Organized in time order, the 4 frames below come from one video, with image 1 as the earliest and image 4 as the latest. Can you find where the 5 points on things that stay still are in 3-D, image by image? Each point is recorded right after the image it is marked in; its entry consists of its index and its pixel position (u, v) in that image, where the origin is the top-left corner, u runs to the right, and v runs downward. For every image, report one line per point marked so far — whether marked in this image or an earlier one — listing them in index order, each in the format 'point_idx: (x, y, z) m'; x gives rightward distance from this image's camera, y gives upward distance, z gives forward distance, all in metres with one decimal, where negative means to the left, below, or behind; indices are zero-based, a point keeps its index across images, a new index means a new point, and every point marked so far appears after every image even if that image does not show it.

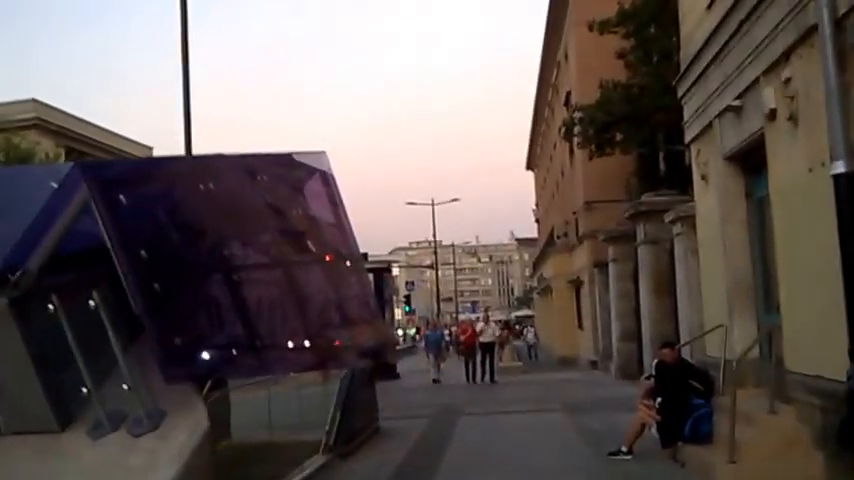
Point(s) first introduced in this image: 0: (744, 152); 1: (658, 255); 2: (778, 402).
0: (+3.4, +0.9, +12.1) m
1: (+3.9, -0.3, +19.2) m
2: (+3.3, -1.5, +10.6) m
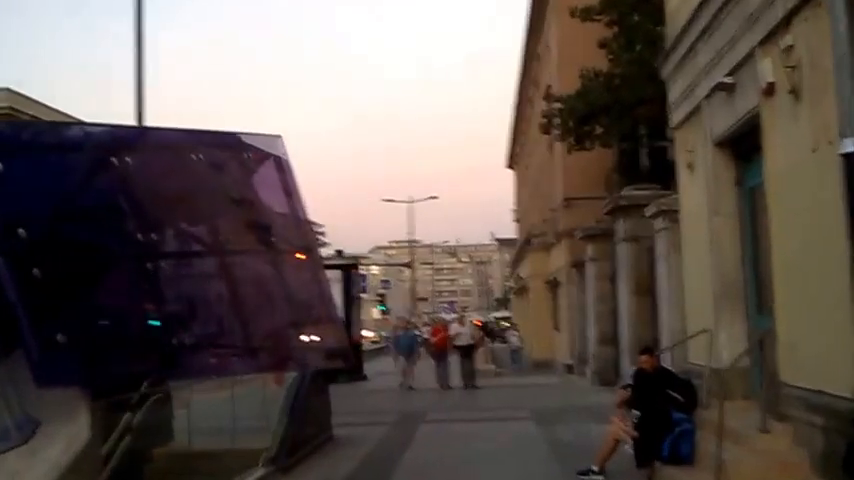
0: (+3.0, +1.0, +10.8) m
1: (+3.4, -0.2, +17.9) m
2: (+2.8, -1.5, +9.3) m
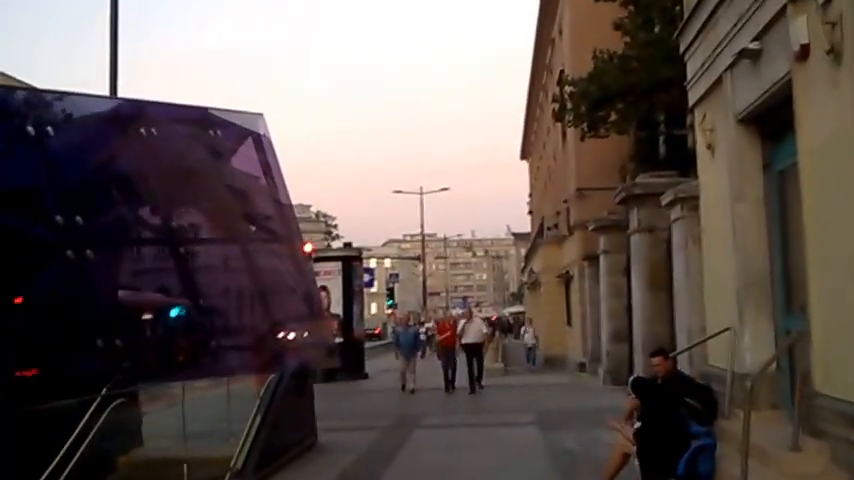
0: (+2.8, +1.1, +9.5) m
1: (+3.3, -0.1, +16.7) m
2: (+2.7, -1.4, +8.0) m
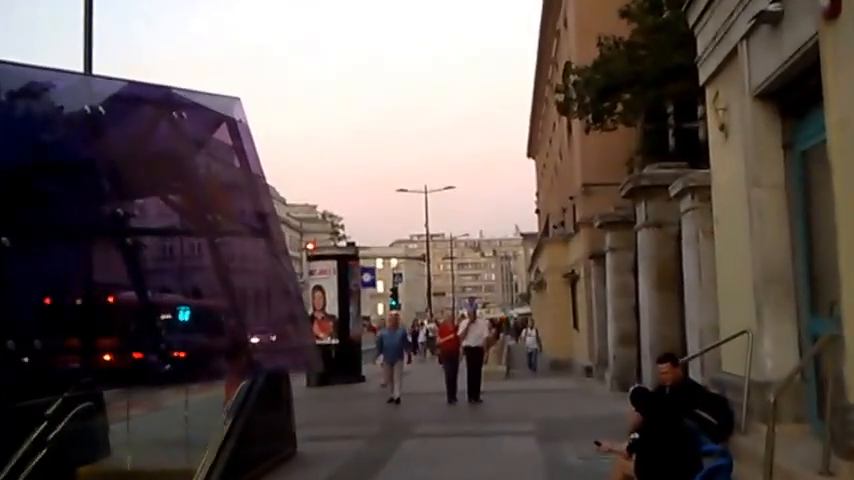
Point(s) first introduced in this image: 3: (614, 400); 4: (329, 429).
0: (+2.7, +1.2, +8.4) m
1: (+3.2, 0.0, +15.5) m
2: (+2.5, -1.3, +6.9) m
3: (+3.2, -2.7, +19.0) m
4: (-1.3, -2.6, +15.4) m
